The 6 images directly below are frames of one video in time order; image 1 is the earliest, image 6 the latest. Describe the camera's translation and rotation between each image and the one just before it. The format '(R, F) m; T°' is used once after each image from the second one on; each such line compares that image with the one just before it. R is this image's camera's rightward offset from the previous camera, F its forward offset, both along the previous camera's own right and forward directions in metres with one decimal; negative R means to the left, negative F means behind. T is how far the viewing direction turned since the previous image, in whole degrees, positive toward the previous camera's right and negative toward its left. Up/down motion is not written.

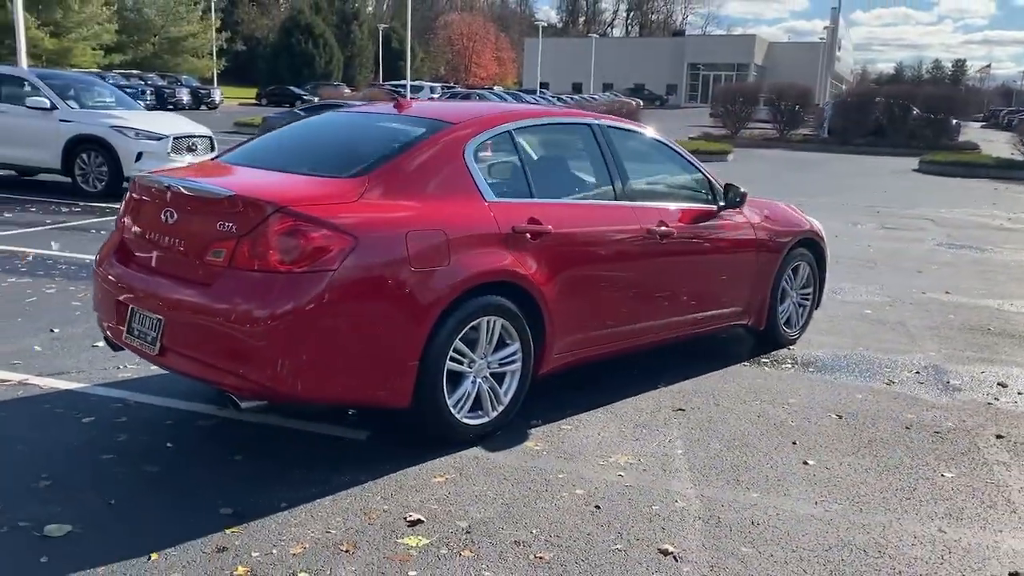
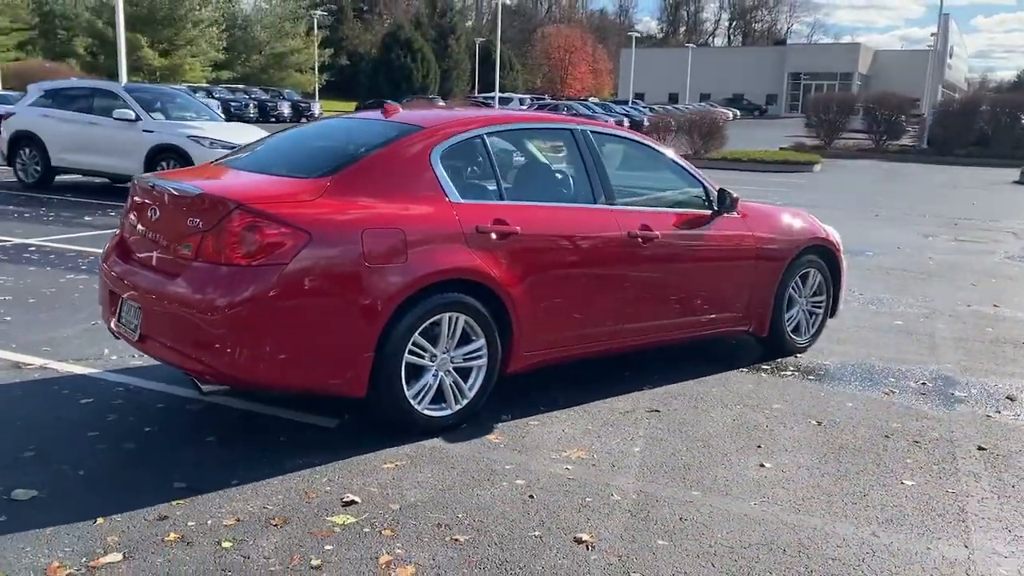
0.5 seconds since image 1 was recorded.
(+0.7, -0.1) m; -6°
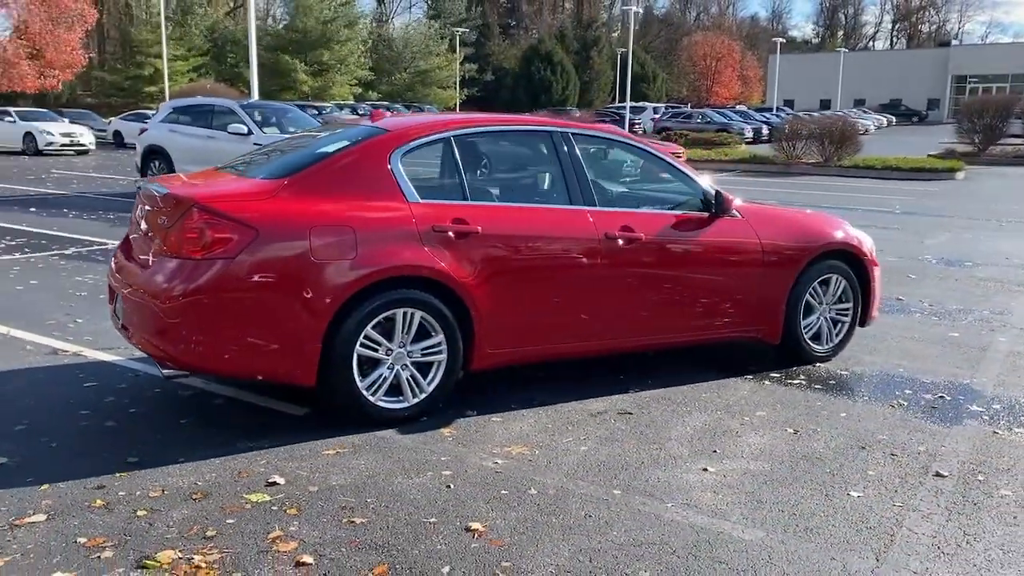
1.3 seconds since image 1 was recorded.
(+1.0, 0.0) m; -9°
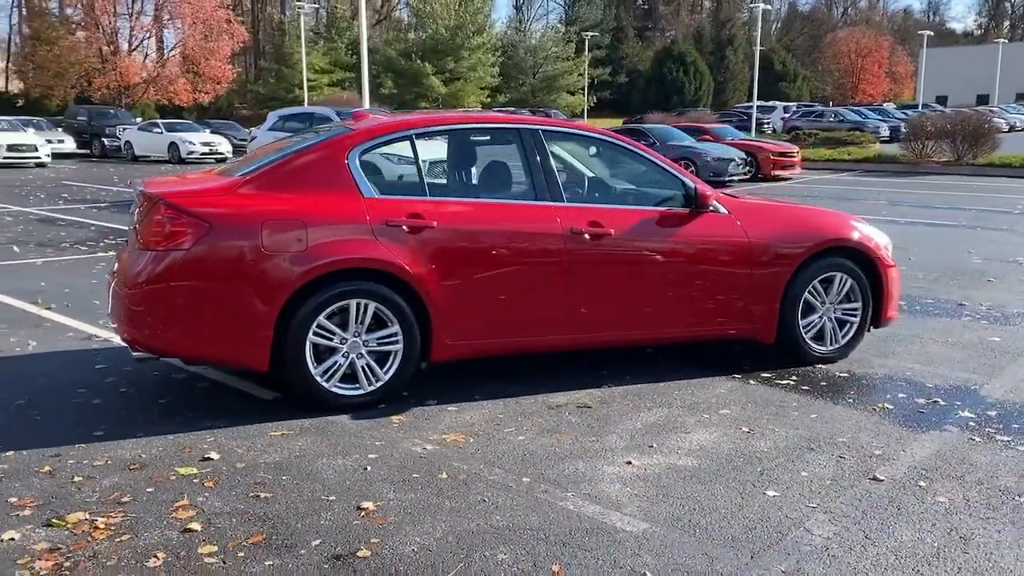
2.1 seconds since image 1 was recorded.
(+1.0, 0.0) m; -9°
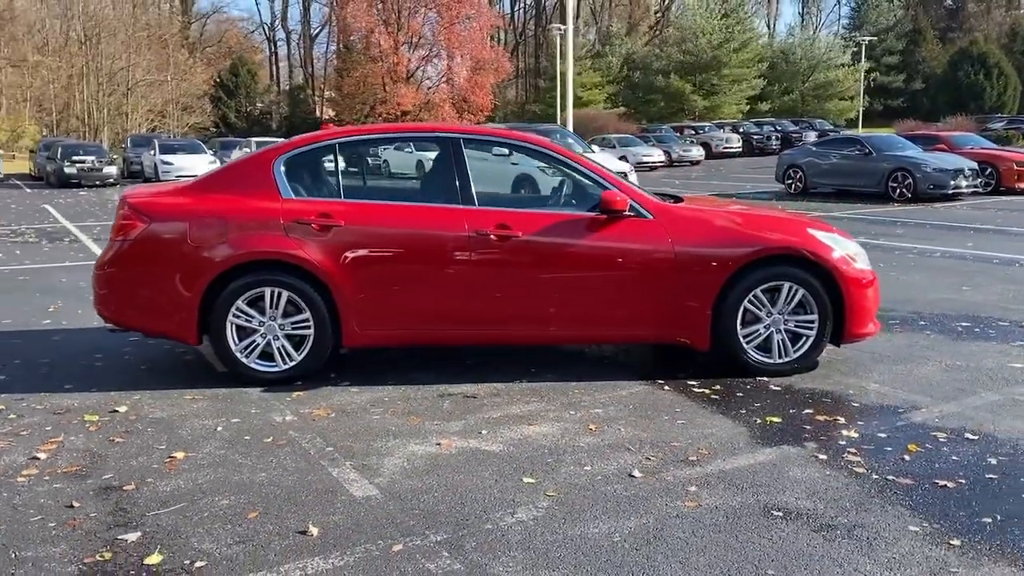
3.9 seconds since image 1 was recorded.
(+2.3, 0.0) m; -18°
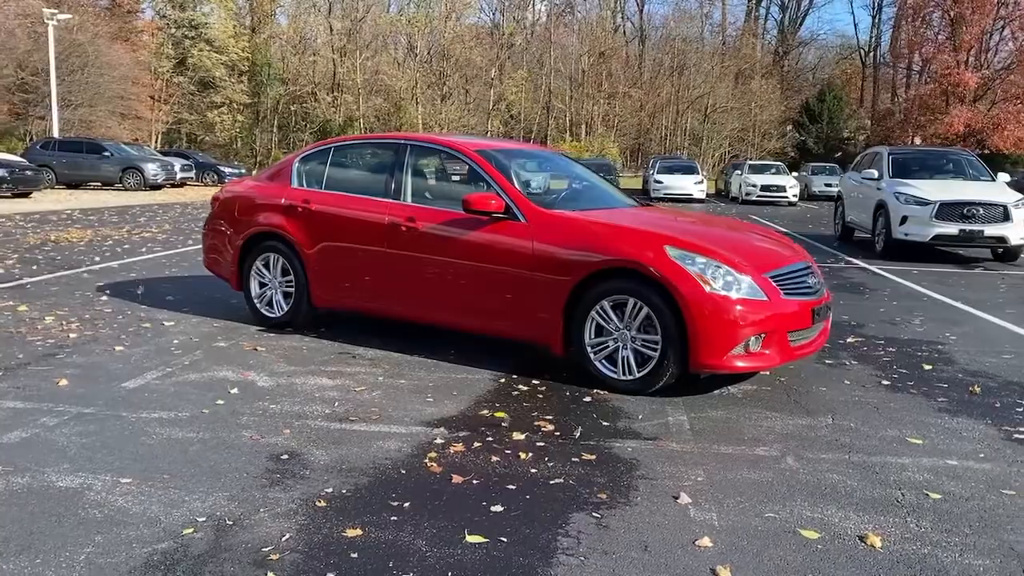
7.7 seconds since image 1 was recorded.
(+4.6, +0.8) m; -36°
